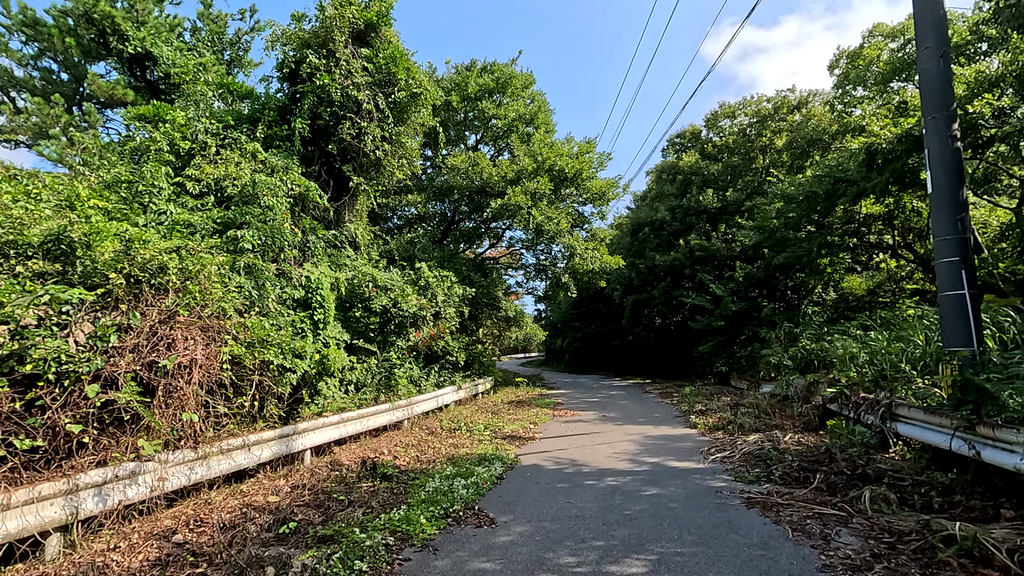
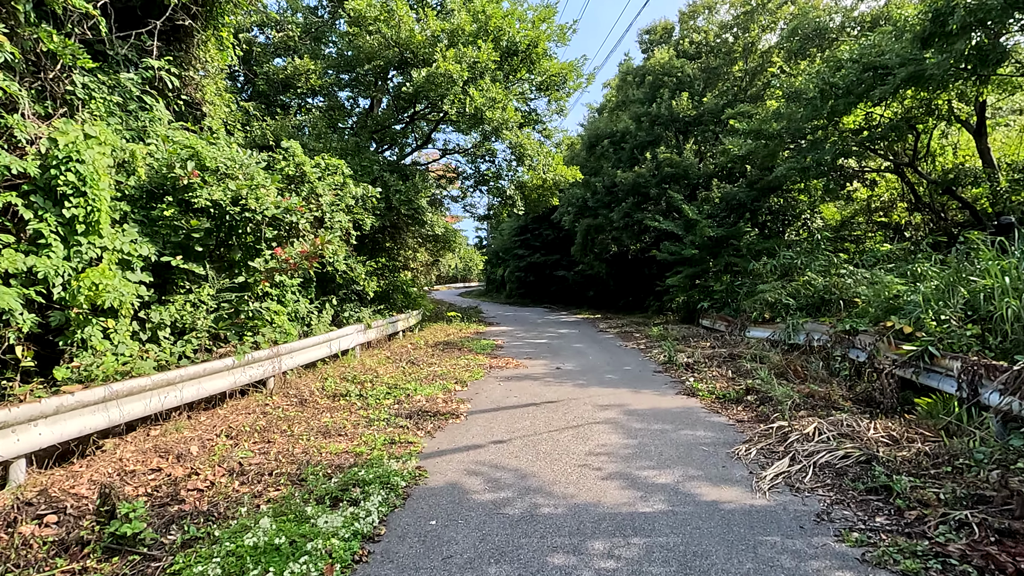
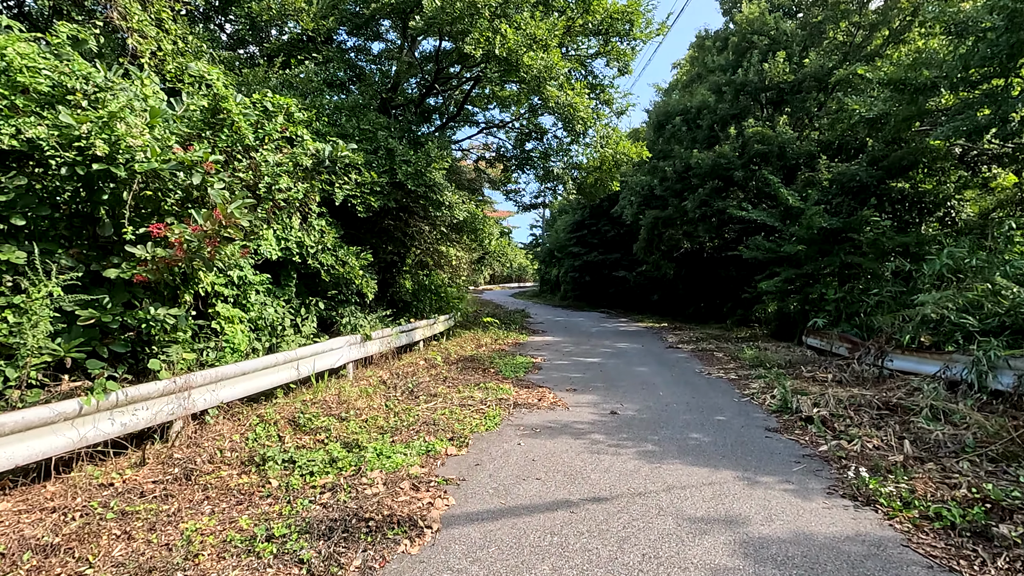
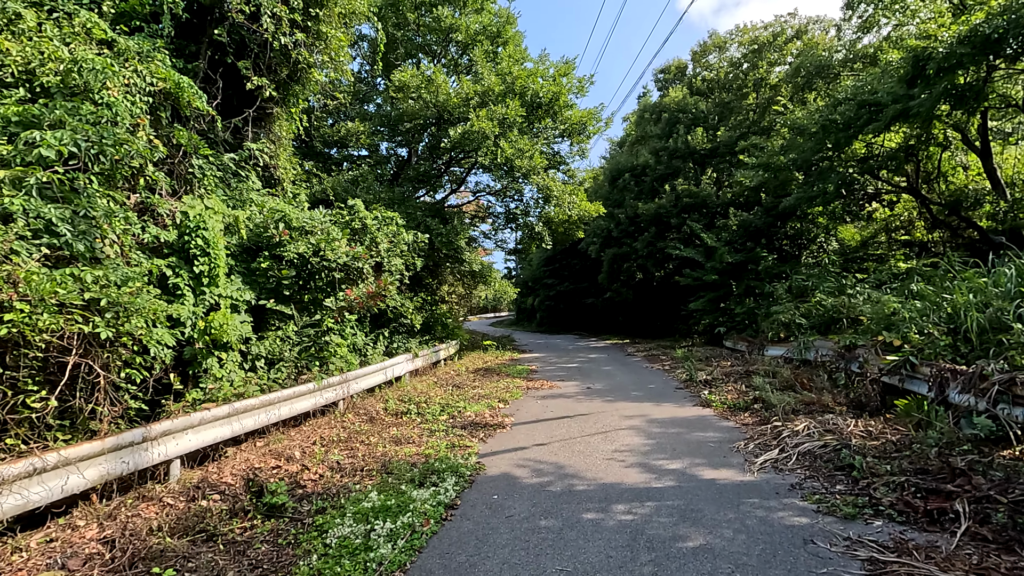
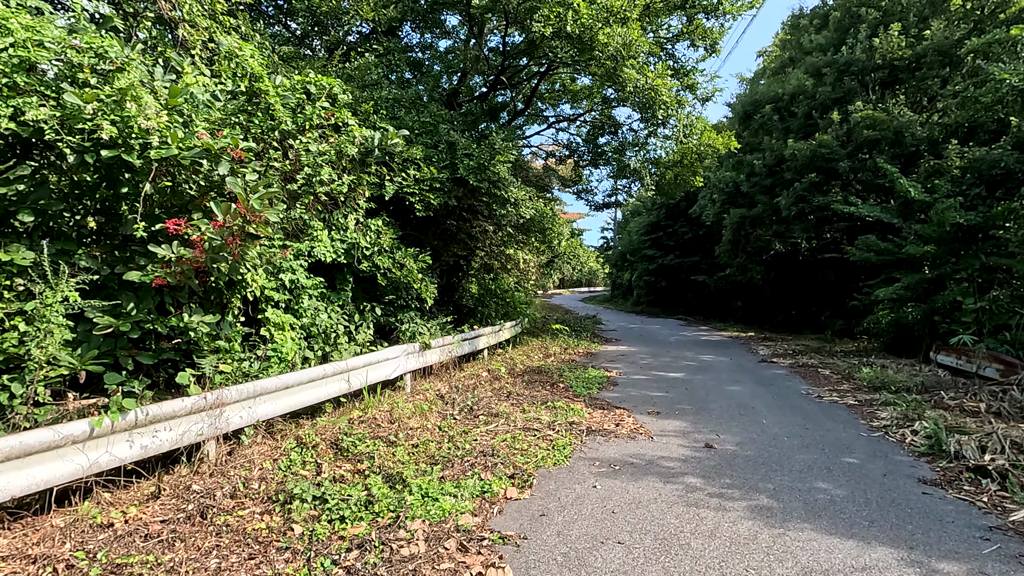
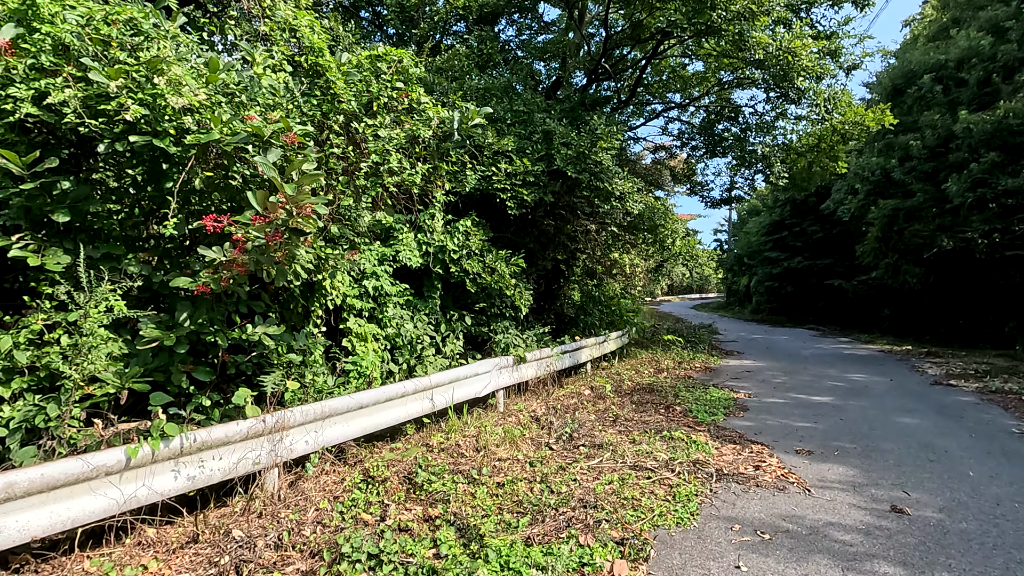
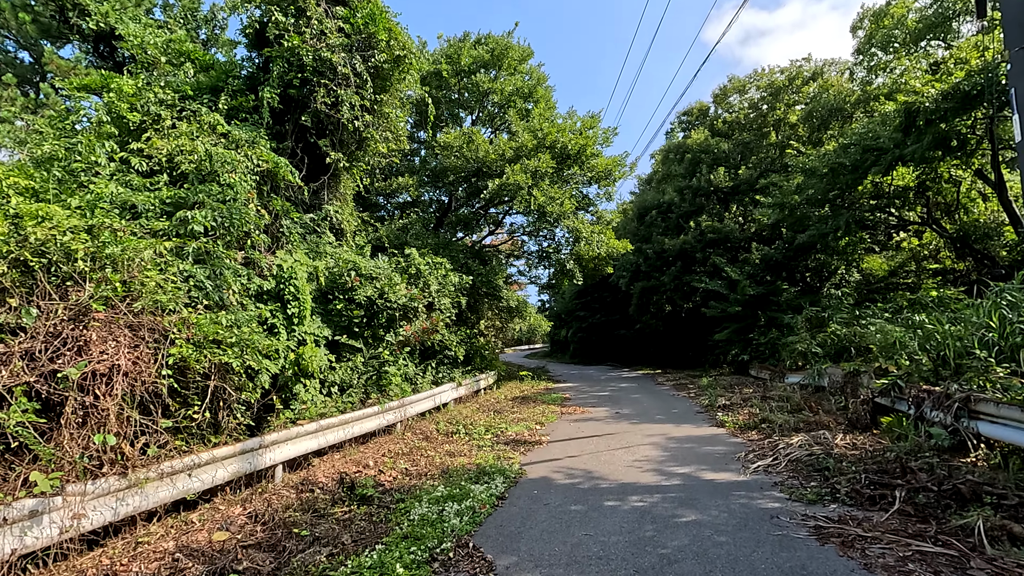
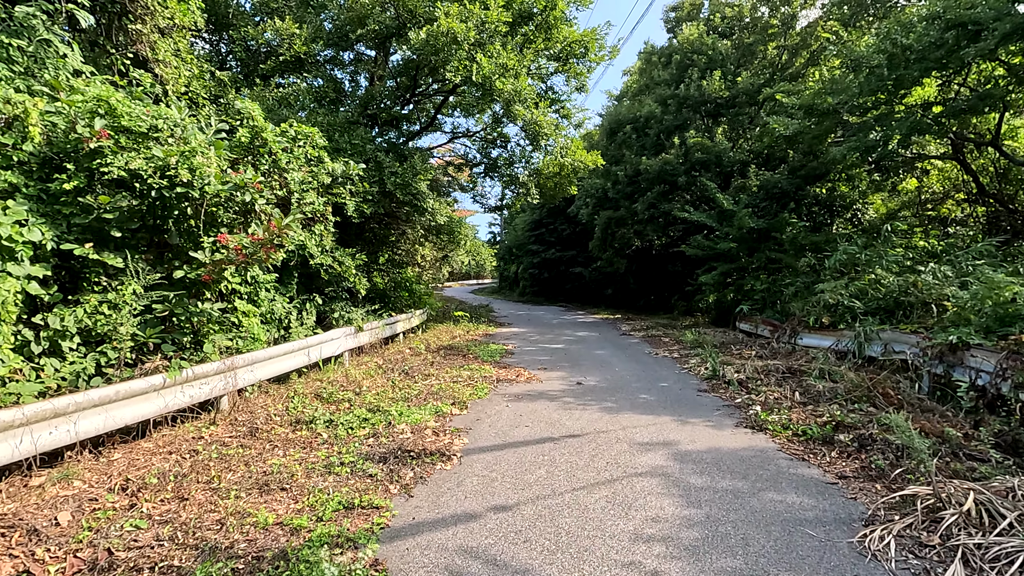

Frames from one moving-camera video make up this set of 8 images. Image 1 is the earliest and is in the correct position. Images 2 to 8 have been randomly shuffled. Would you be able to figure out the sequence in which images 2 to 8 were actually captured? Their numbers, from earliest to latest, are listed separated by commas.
7, 4, 2, 8, 3, 5, 6
